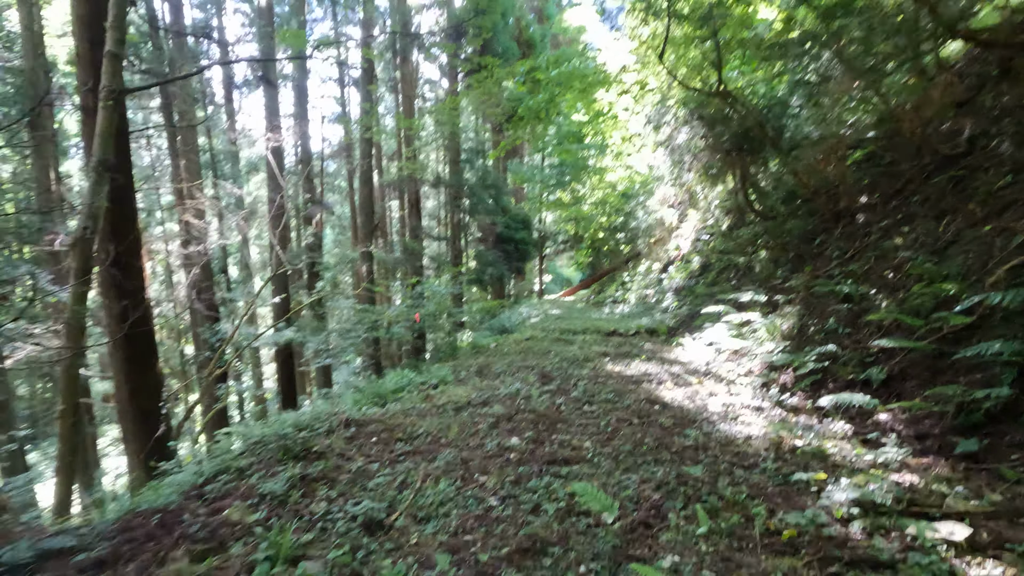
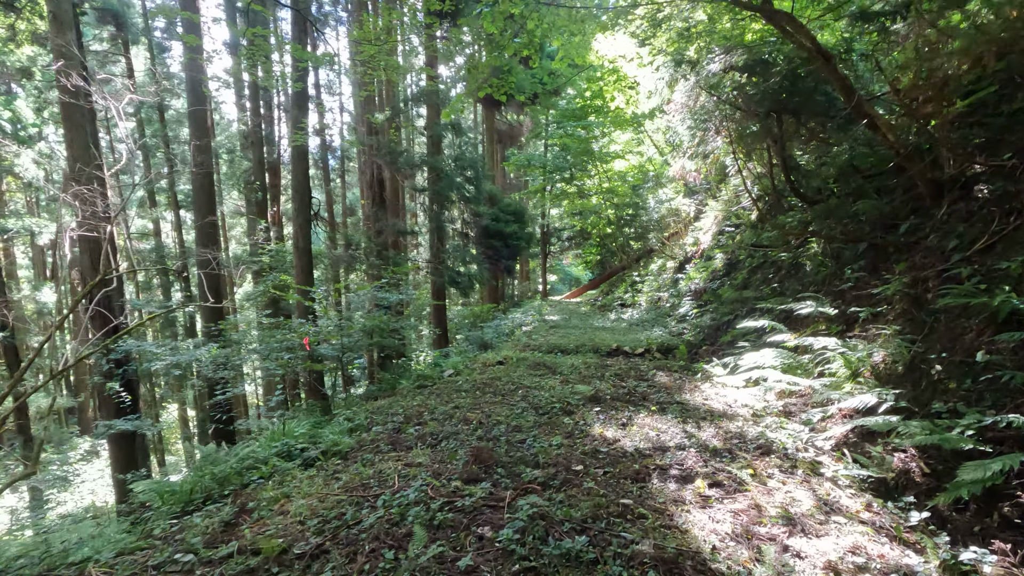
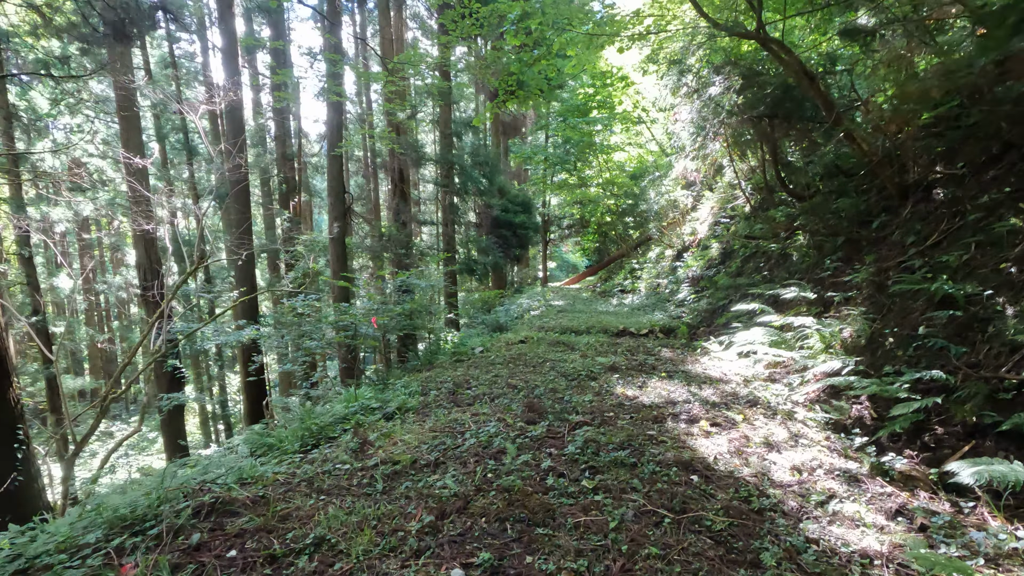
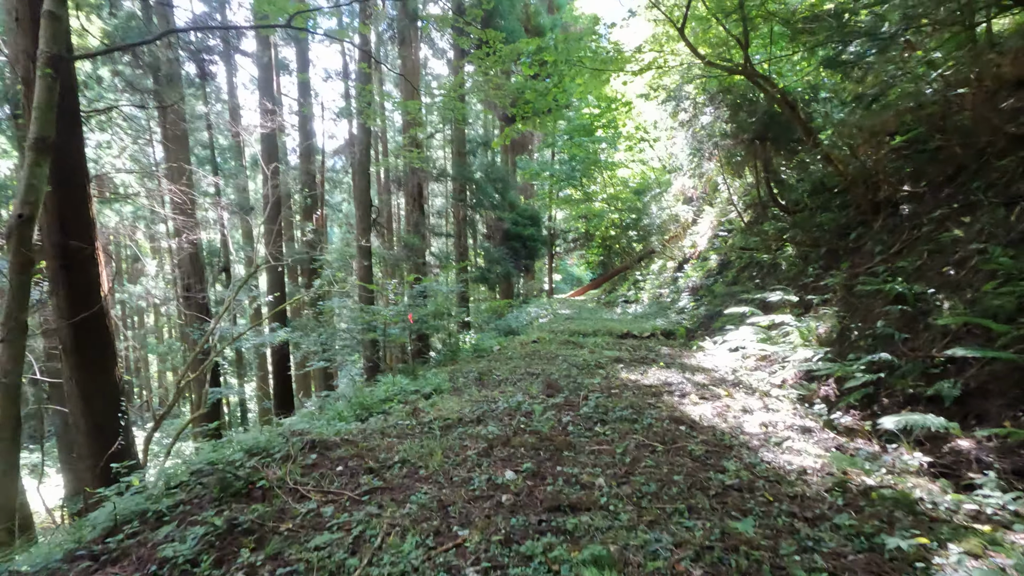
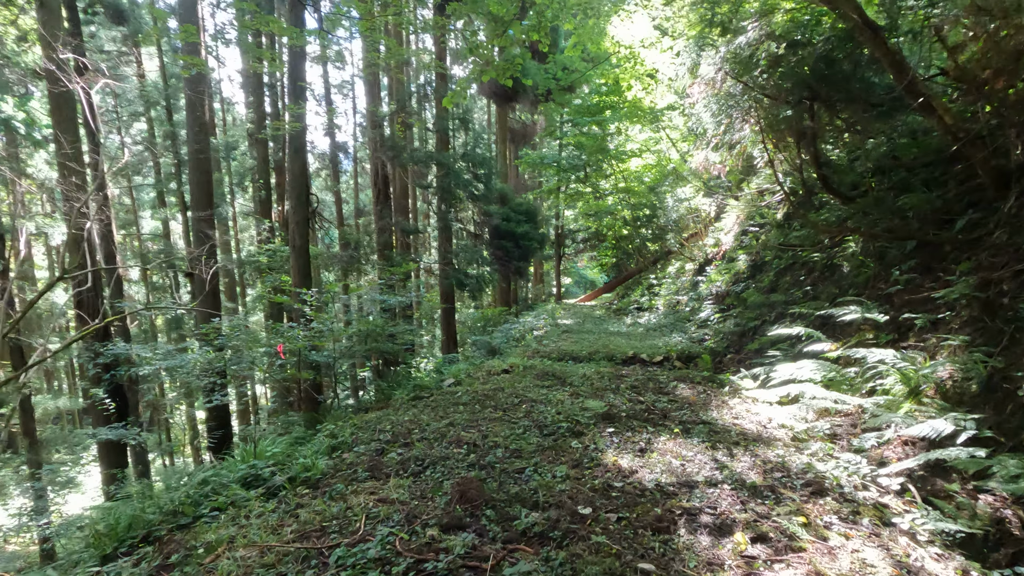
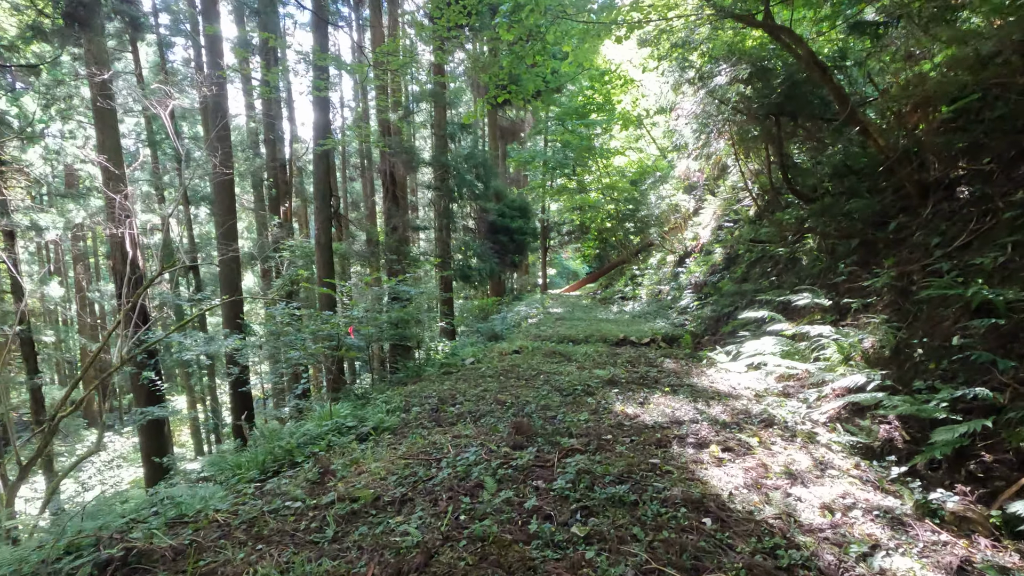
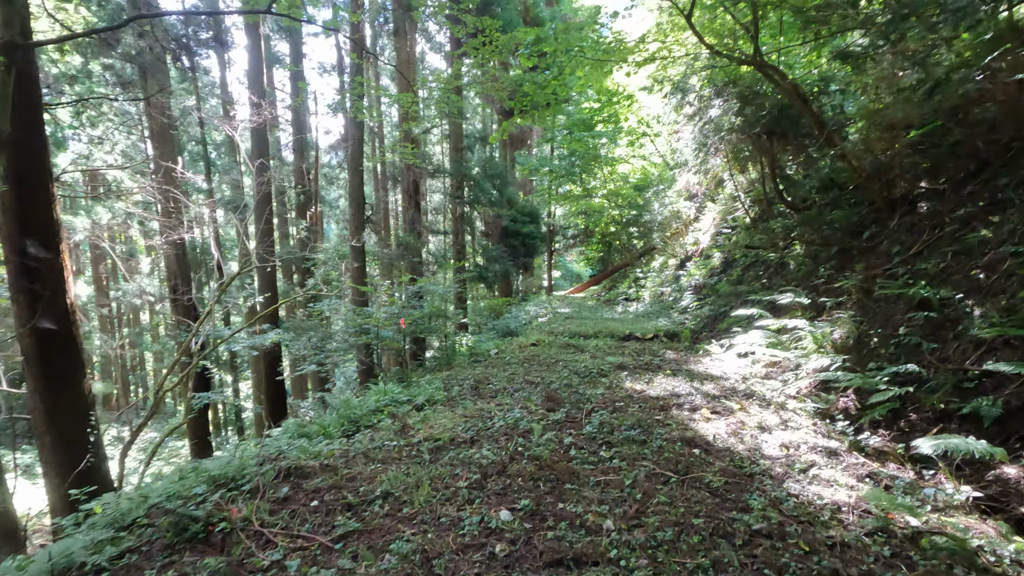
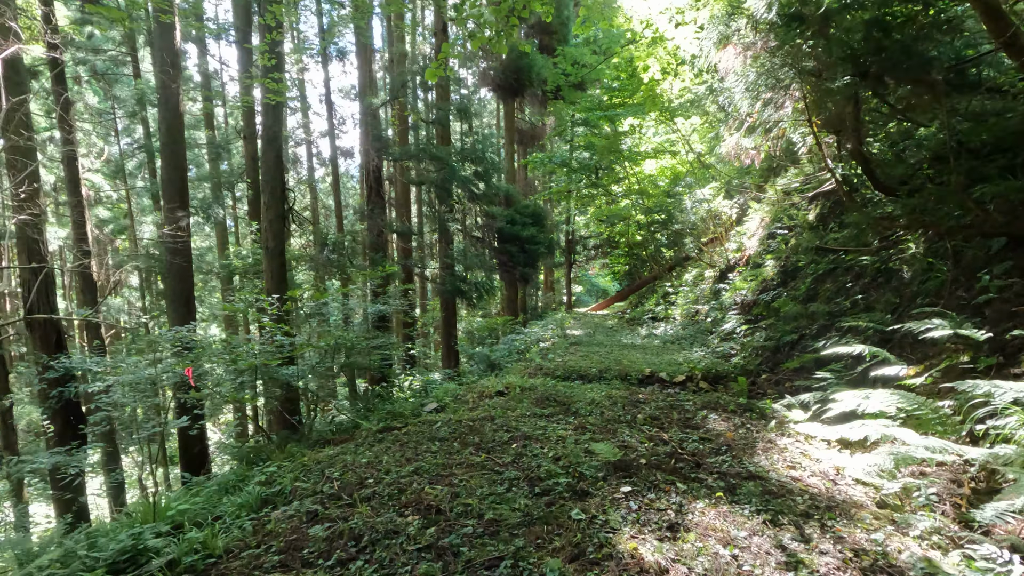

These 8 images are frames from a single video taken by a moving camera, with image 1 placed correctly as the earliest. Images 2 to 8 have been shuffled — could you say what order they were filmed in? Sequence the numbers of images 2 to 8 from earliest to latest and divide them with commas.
4, 7, 3, 6, 2, 5, 8
